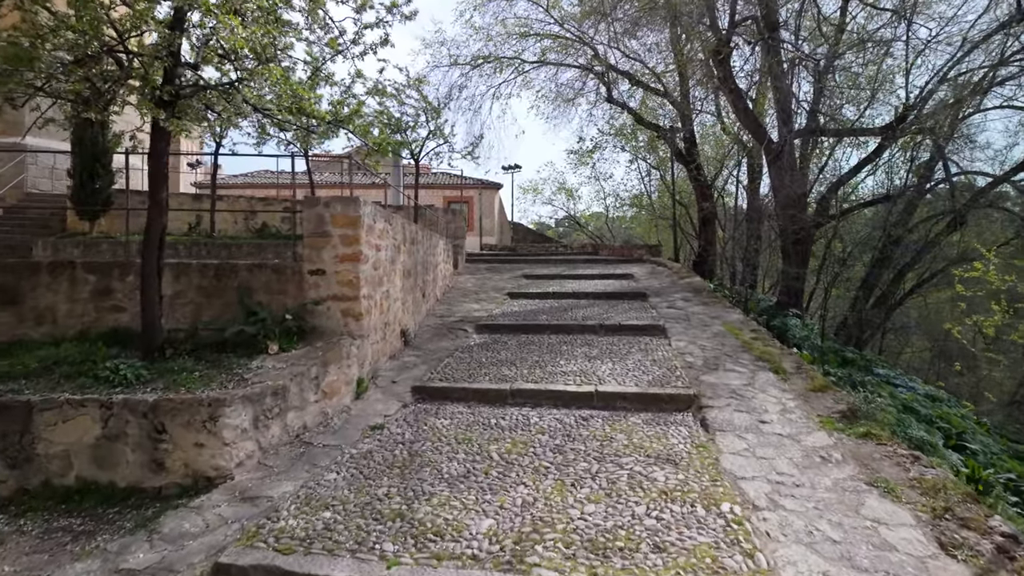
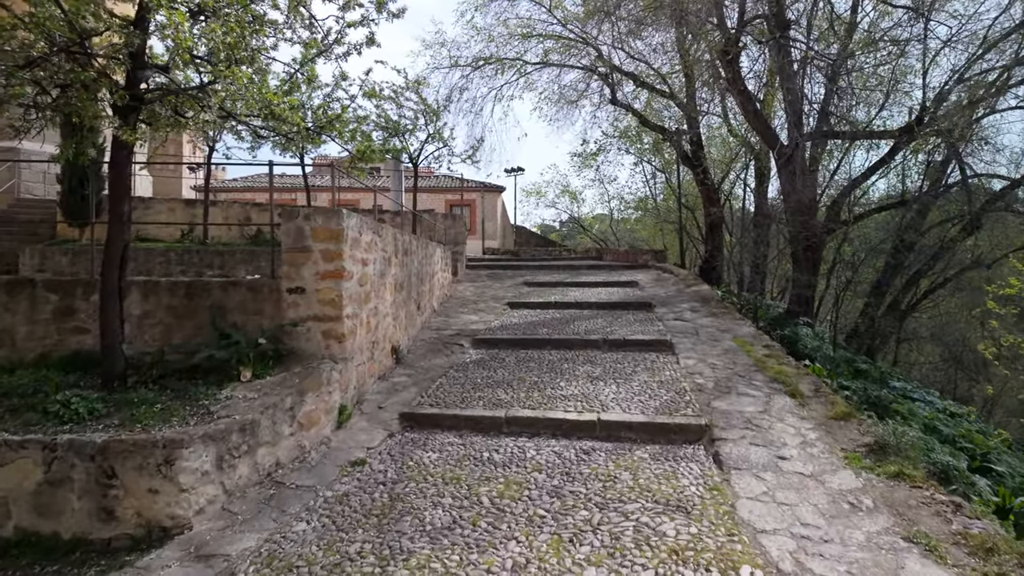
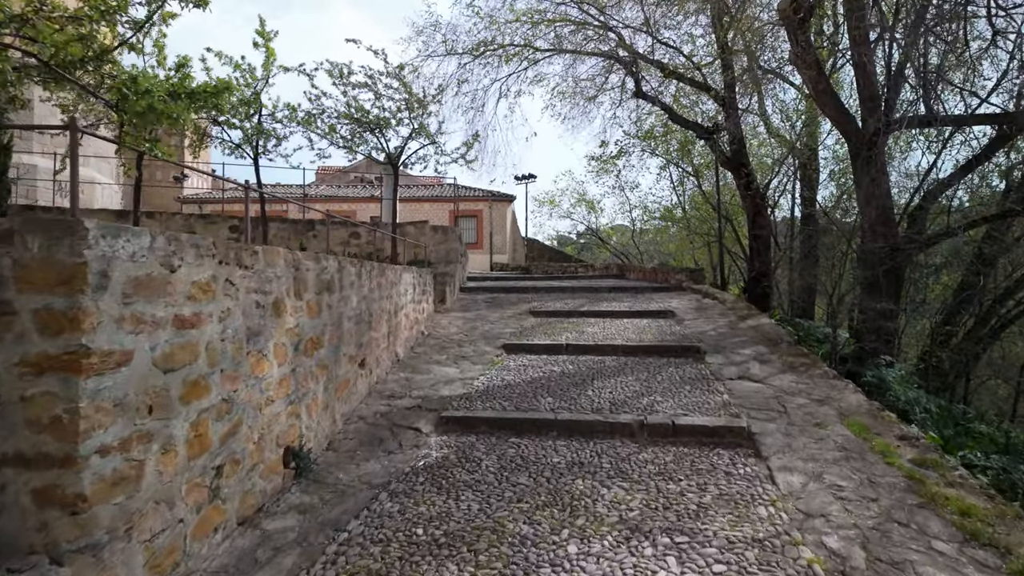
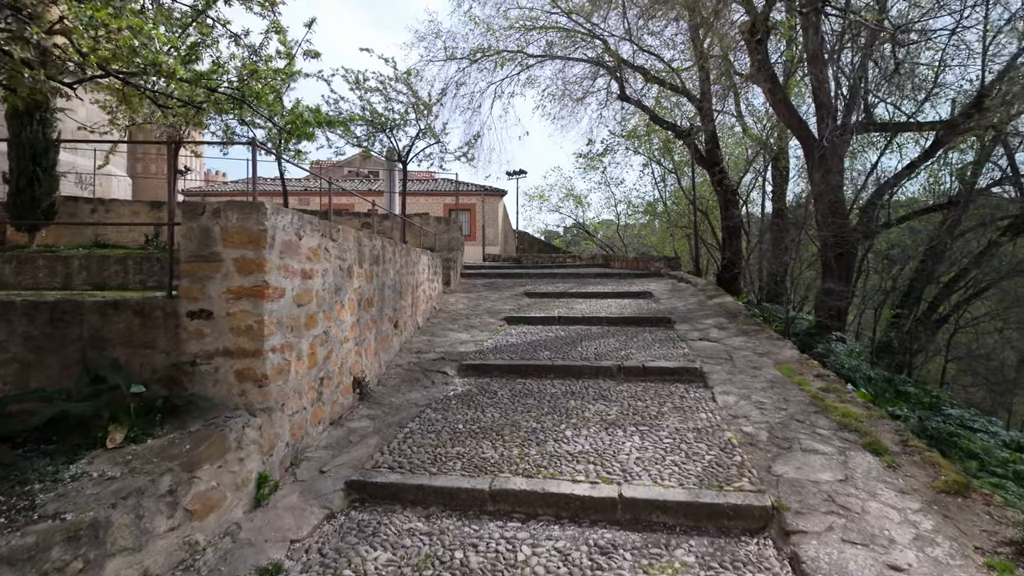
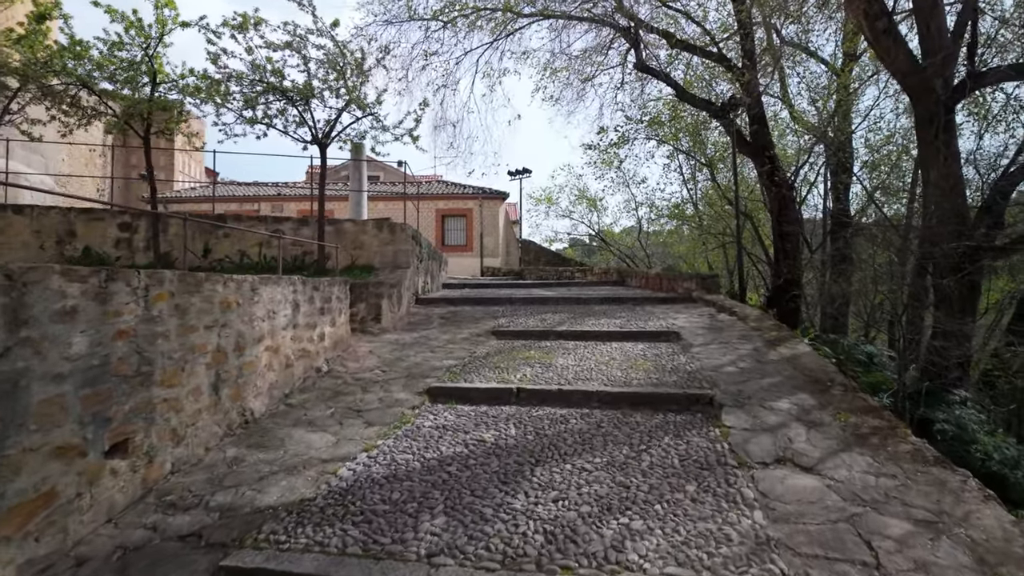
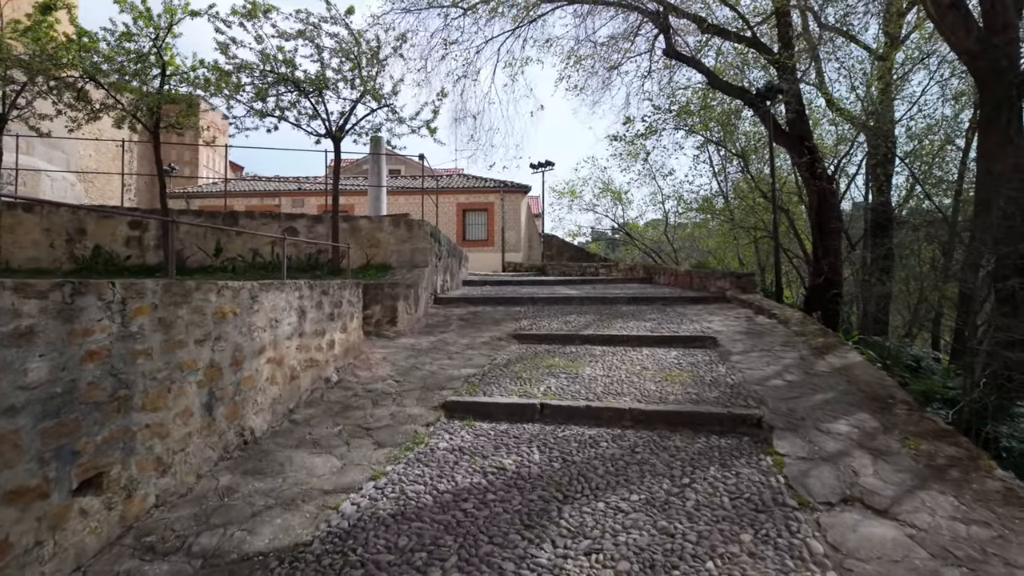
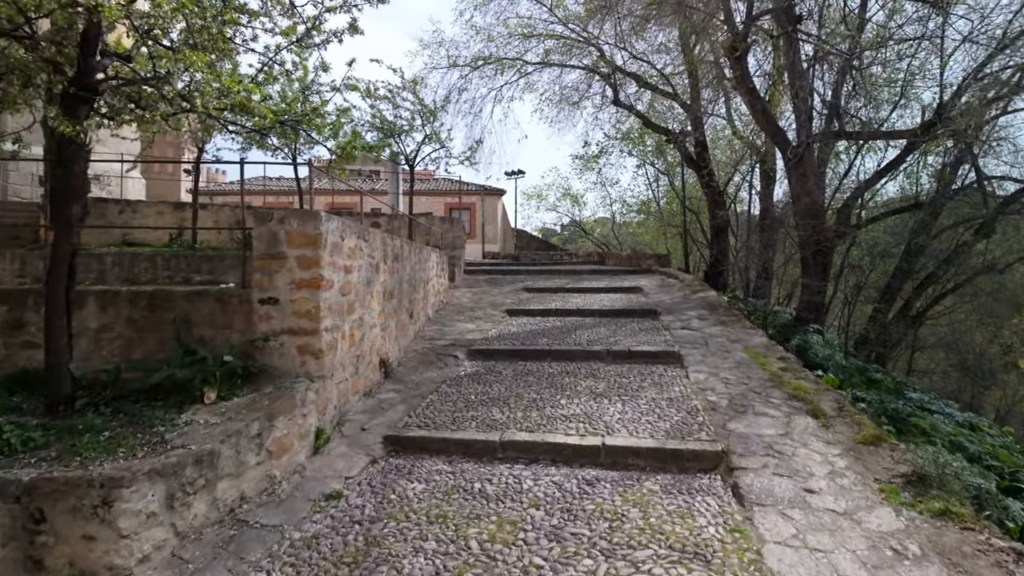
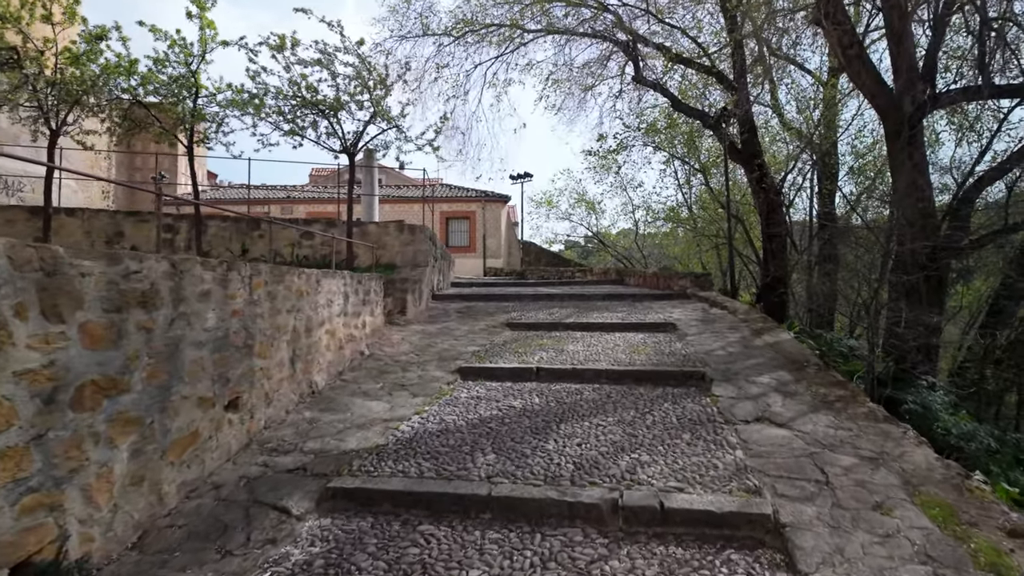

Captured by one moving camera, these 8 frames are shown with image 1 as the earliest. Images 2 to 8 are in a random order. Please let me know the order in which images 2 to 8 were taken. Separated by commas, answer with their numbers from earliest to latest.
2, 7, 4, 3, 8, 5, 6
